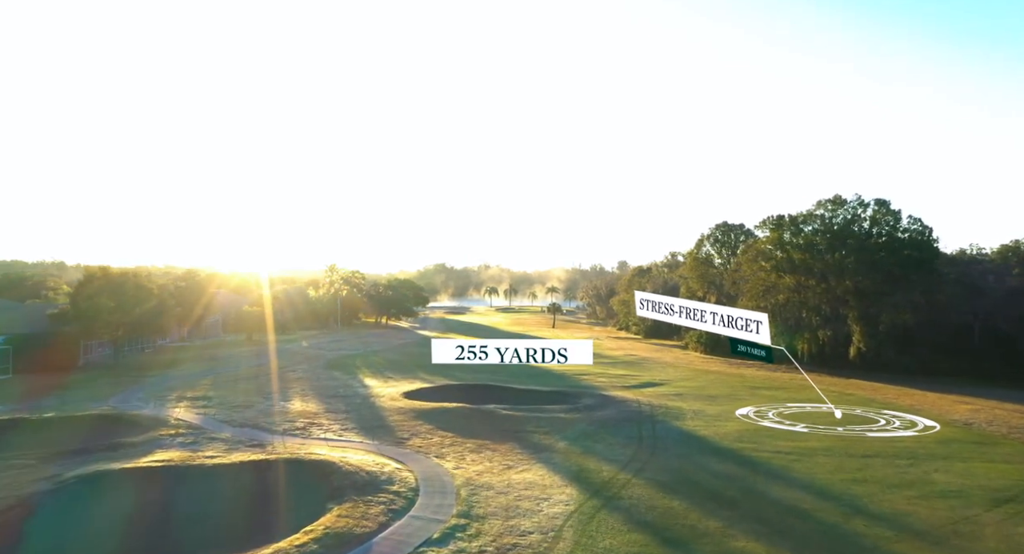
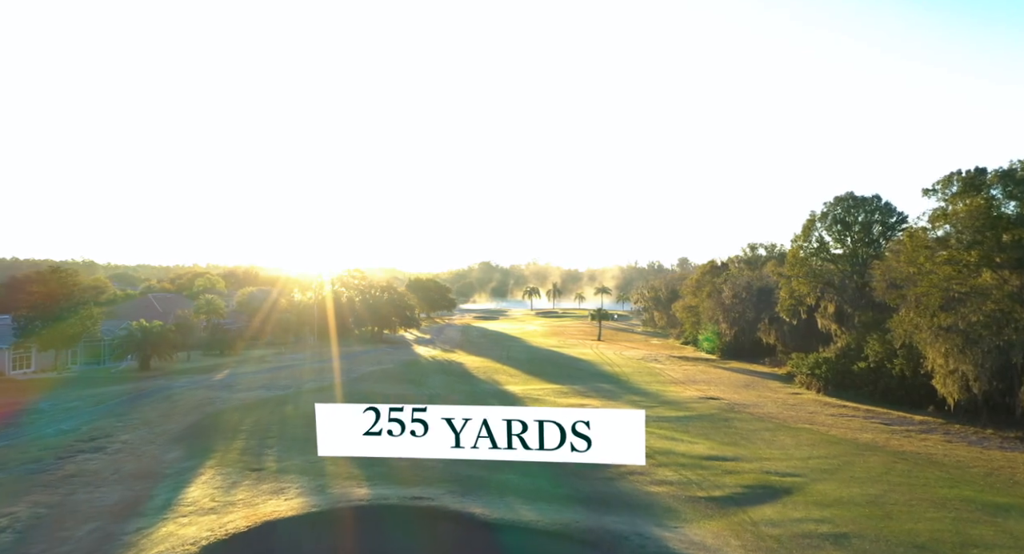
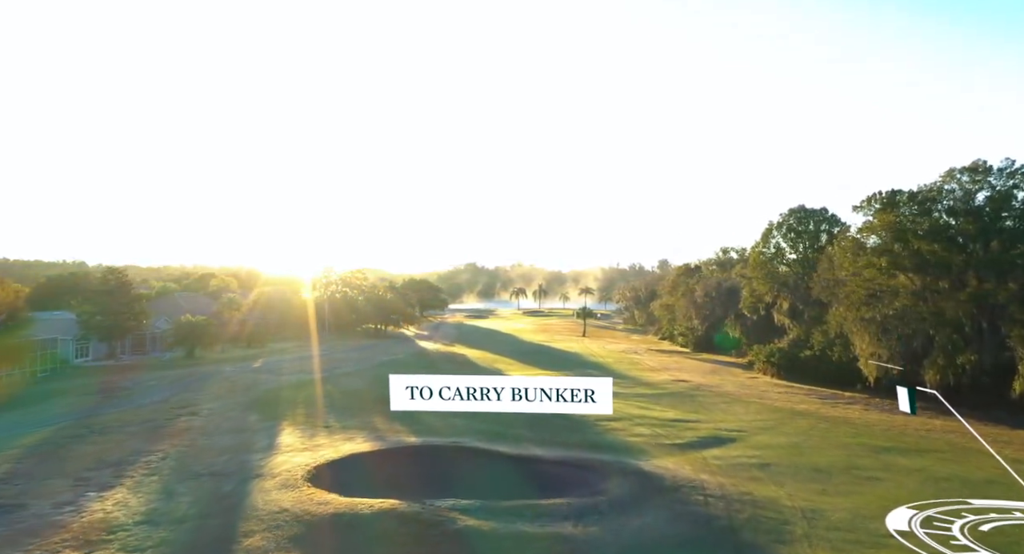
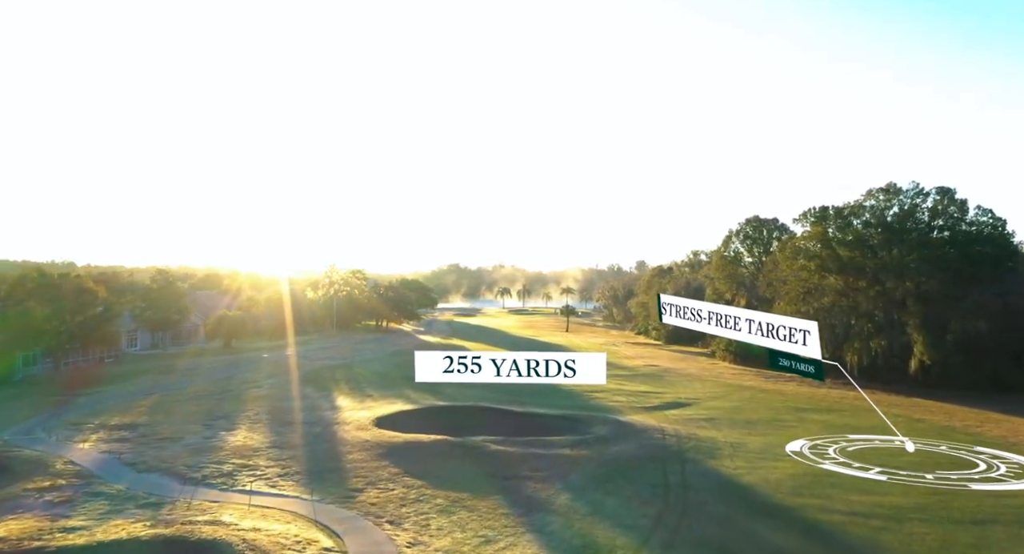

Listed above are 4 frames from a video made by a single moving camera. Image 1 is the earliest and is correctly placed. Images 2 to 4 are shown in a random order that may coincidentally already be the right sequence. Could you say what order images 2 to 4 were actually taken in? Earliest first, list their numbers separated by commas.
4, 3, 2
